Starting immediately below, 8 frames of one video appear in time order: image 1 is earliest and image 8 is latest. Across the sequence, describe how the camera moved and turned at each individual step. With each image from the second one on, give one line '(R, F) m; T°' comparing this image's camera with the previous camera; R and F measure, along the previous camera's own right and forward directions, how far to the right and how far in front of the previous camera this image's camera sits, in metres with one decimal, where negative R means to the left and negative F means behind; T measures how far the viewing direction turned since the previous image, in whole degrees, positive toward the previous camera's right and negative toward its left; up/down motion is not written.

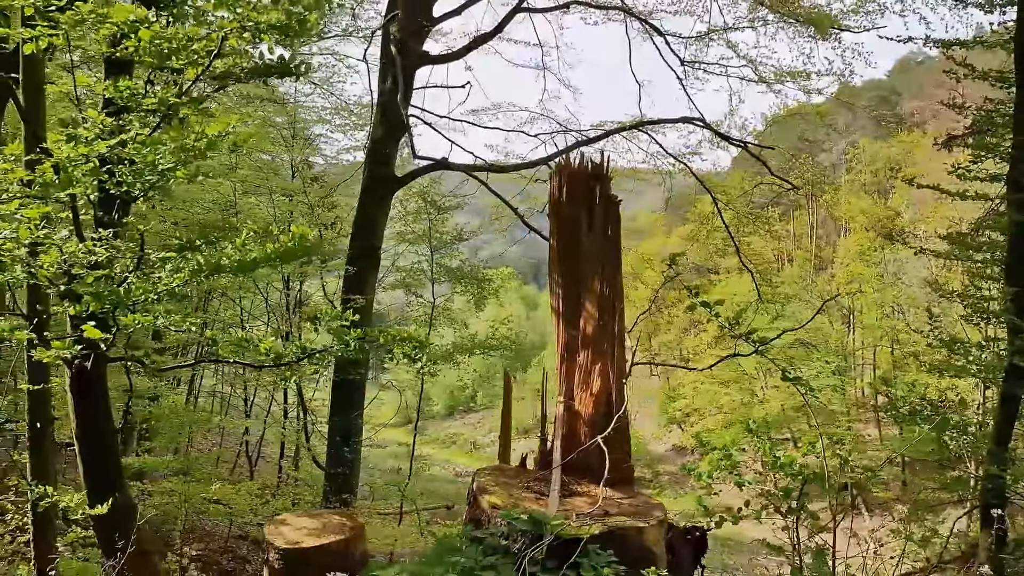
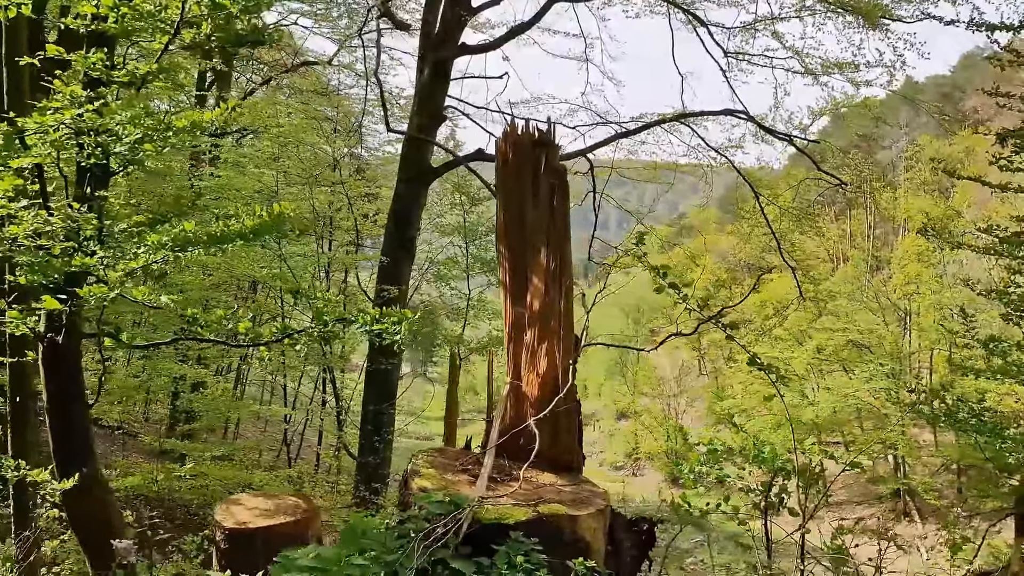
(-0.6, 0.0) m; -3°
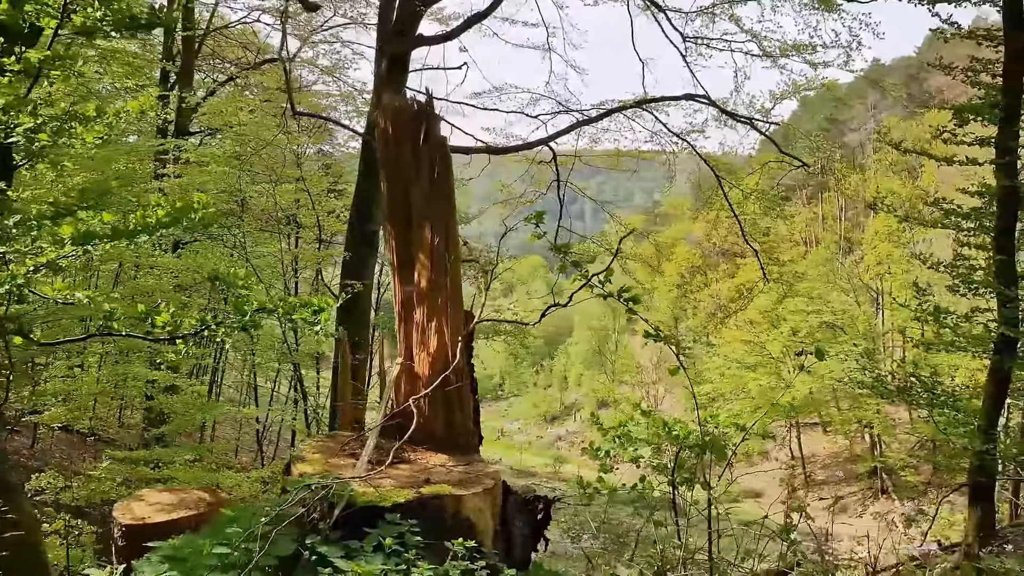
(-0.4, +1.1) m; +3°
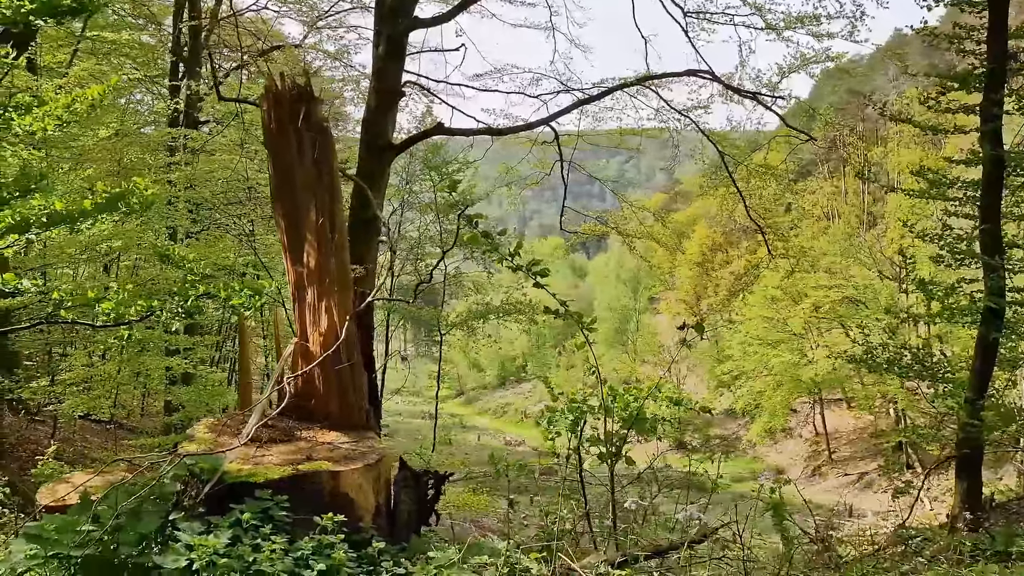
(-0.5, 0.0) m; -1°
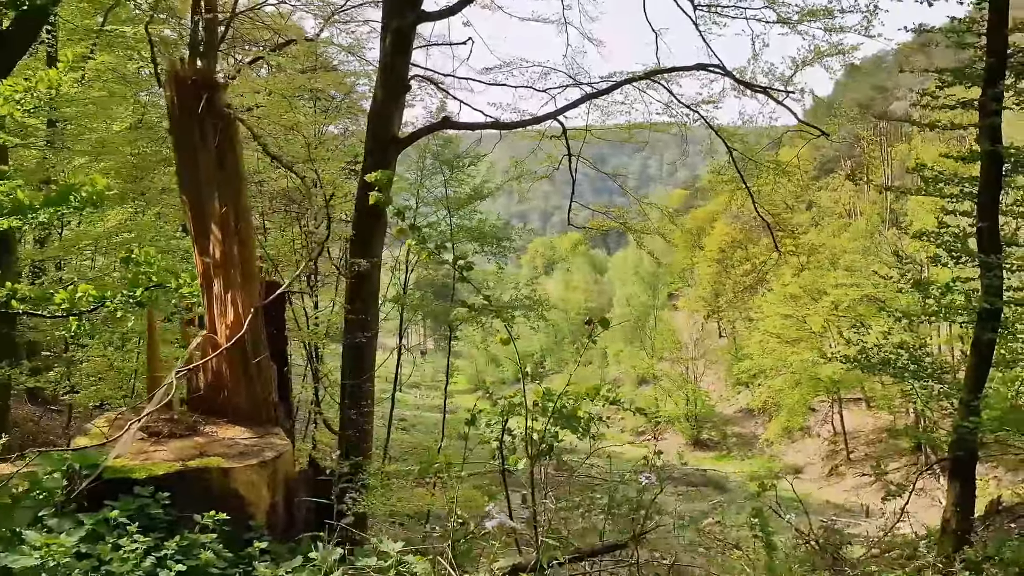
(-0.2, 0.0) m; -2°
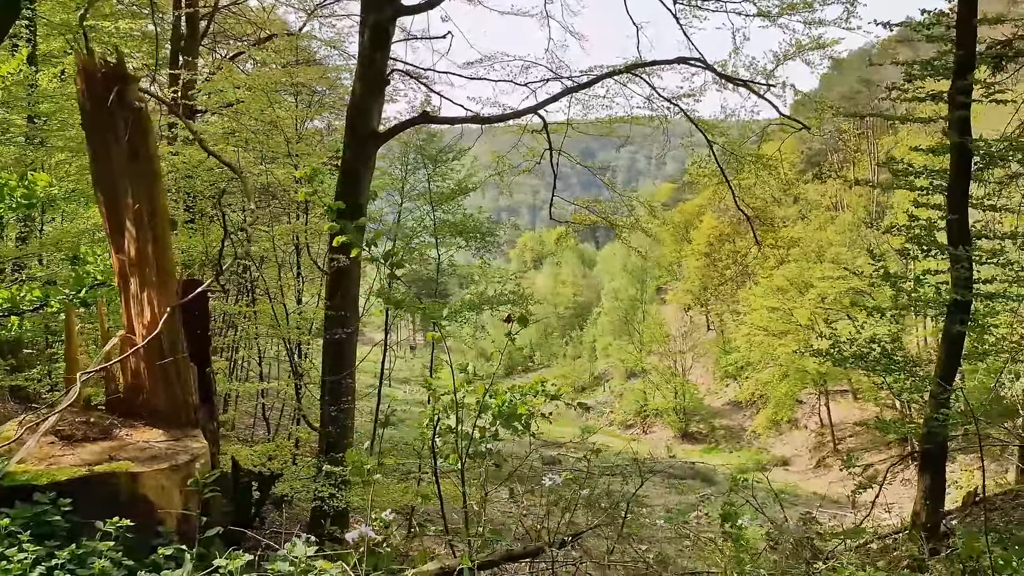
(0.0, +0.1) m; +1°
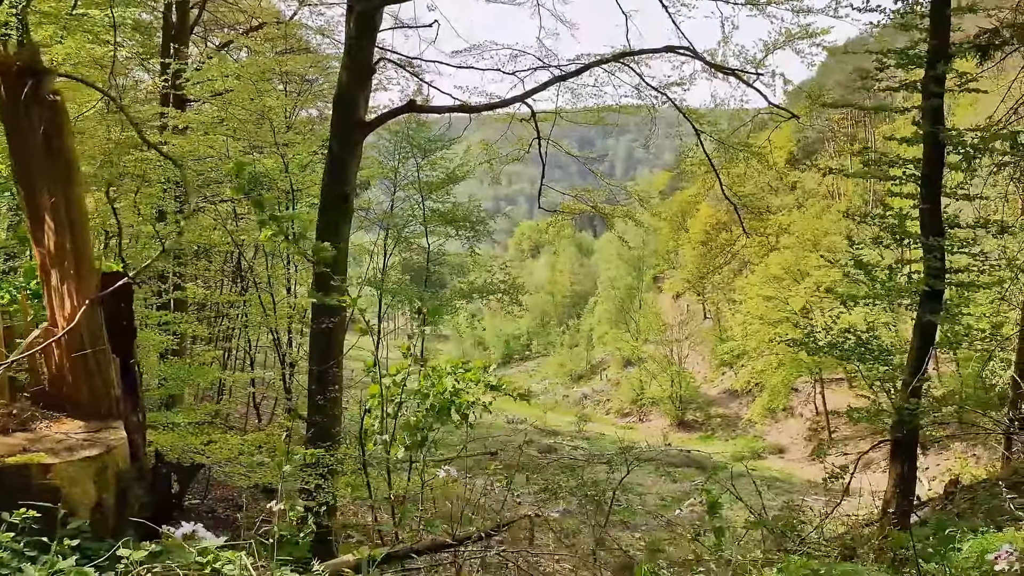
(+0.1, 0.0) m; 0°
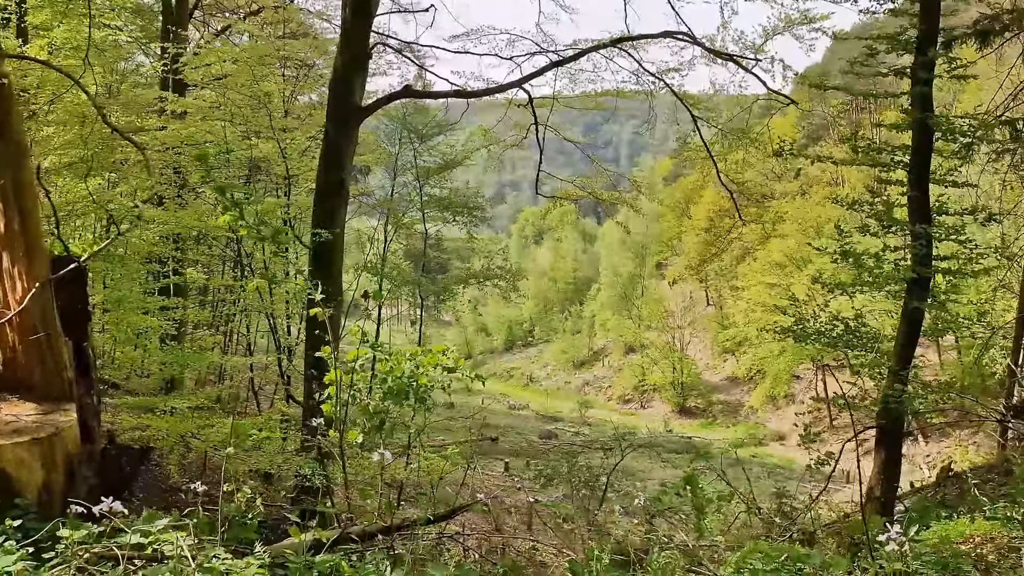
(-0.1, 0.0) m; 0°
